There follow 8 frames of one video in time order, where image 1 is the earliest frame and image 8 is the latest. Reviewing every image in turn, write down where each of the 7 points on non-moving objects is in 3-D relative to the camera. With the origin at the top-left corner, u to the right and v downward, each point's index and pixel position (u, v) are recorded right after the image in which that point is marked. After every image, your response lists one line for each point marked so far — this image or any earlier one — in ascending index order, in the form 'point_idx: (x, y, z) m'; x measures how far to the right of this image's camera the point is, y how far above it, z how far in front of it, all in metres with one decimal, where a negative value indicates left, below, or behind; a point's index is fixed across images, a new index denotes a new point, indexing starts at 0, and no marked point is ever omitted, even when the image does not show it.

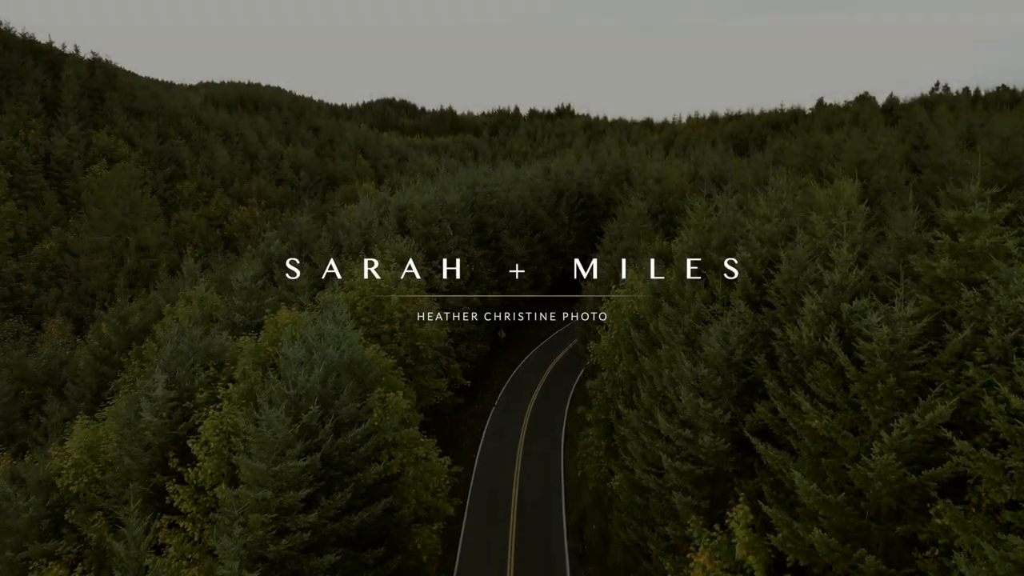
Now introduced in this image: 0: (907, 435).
0: (+5.4, -2.0, +9.9) m
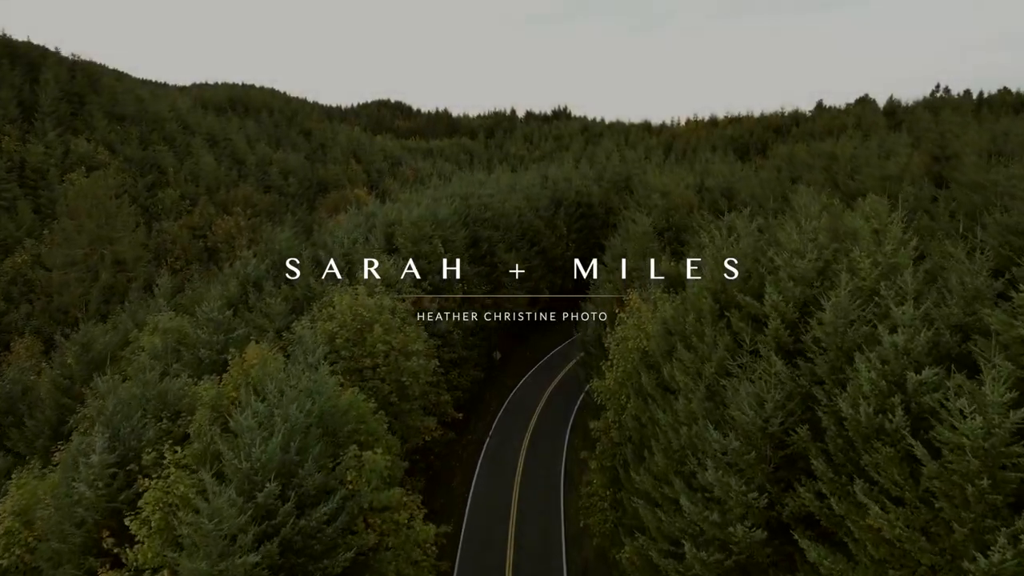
0: (+5.3, -2.9, +7.7) m
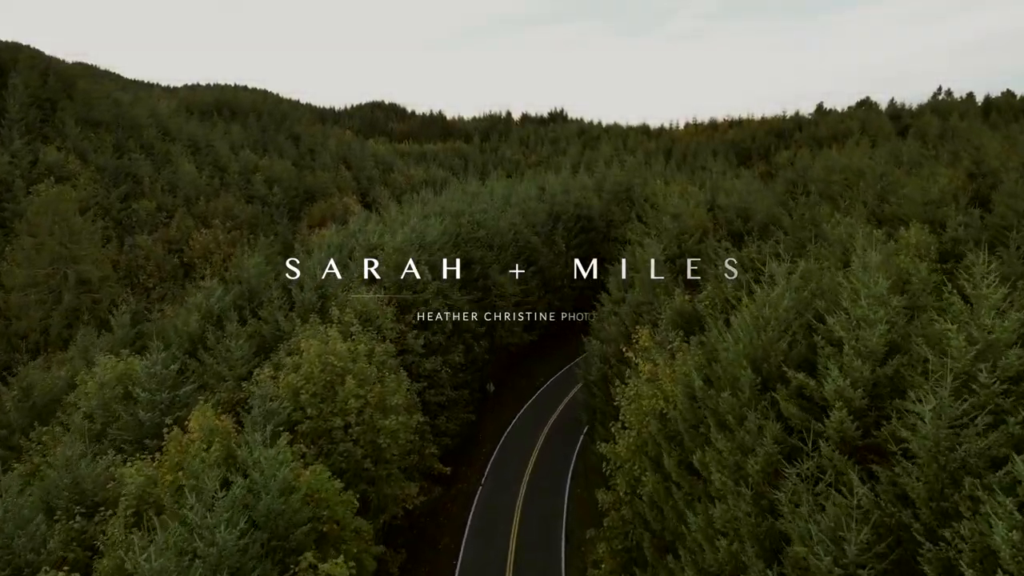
0: (+5.2, -4.1, +4.8) m
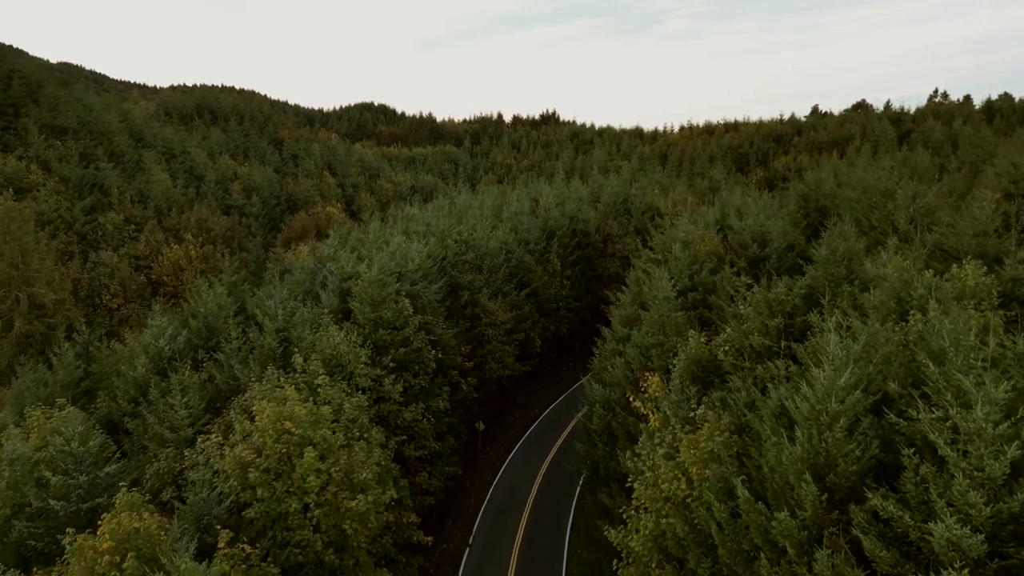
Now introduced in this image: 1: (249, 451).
0: (+5.2, -5.2, +1.9) m
1: (-5.7, -3.5, +15.6) m
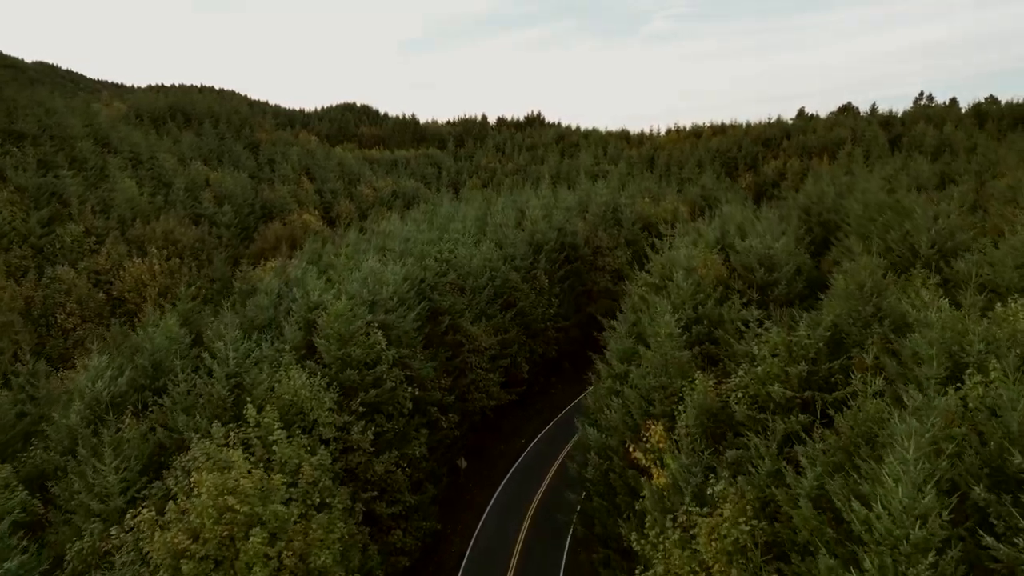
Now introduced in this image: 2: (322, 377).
0: (+5.2, -6.2, -0.4) m
1: (-6.0, -4.5, +13.1) m
2: (-5.1, -2.4, +19.6) m
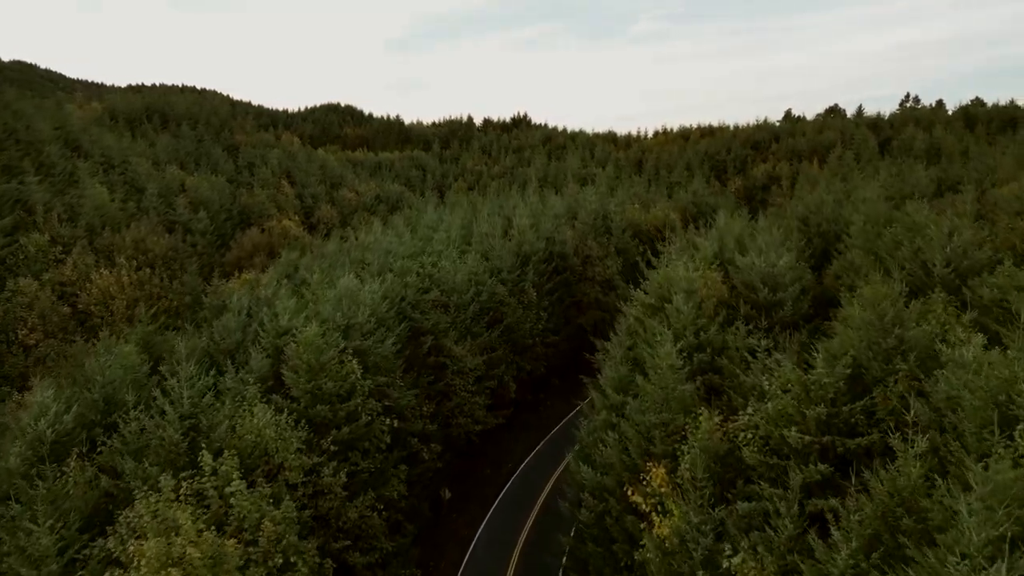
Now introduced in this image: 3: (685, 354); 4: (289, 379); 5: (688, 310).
0: (+5.3, -6.8, -1.9) m
1: (-6.2, -5.2, +11.3) m
2: (-5.5, -3.0, +17.9) m
3: (+4.5, -1.7, +19.0) m
4: (-5.6, -2.3, +18.3) m
5: (+4.7, -0.6, +19.4) m
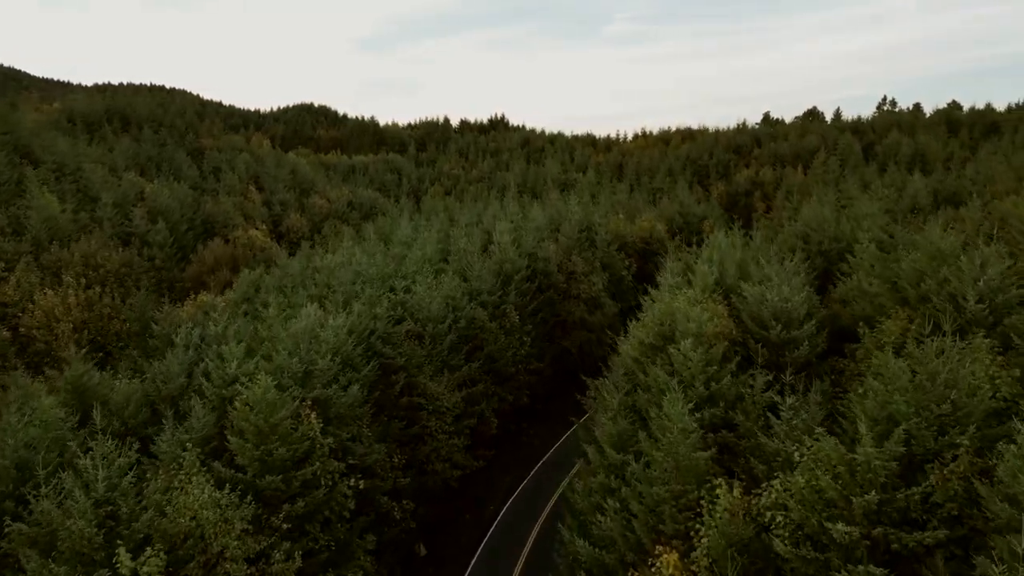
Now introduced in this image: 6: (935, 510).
0: (+5.6, -7.8, -4.3) m
1: (-6.3, -6.2, +8.5) m
2: (-5.8, -4.1, +15.1) m
3: (+4.1, -2.7, +16.6) m
4: (-6.0, -3.3, +15.5) m
5: (+4.4, -1.6, +17.0) m
6: (+7.0, -3.7, +12.0) m
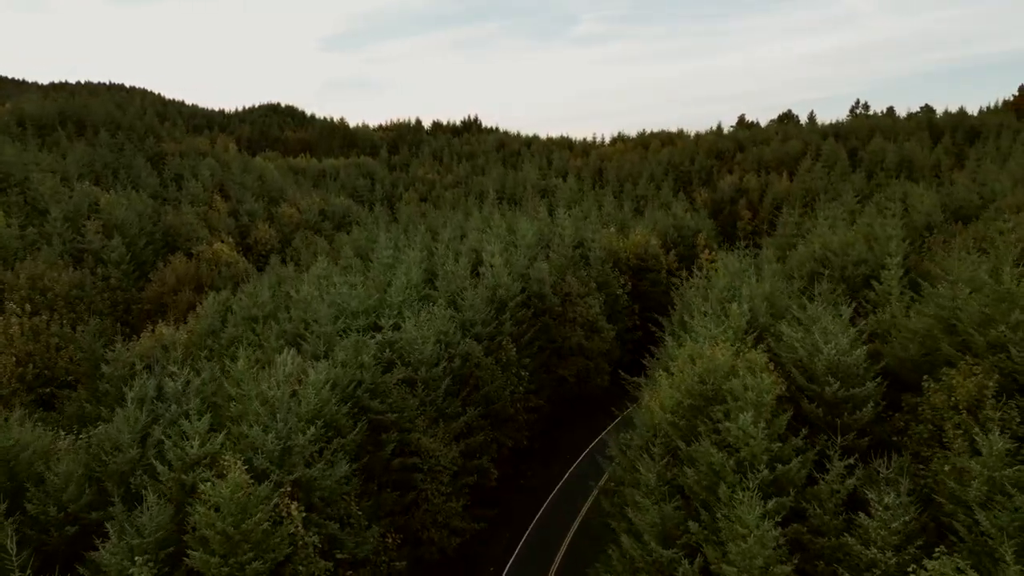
0: (+7.0, -9.0, -7.0) m
1: (-5.4, -7.5, +5.4) m
2: (-5.2, -5.4, +12.0) m
3: (+4.6, -3.9, +13.8) m
4: (-5.4, -4.6, +12.3) m
5: (+4.8, -2.8, +14.2) m
6: (+7.7, -4.9, +9.3) m
